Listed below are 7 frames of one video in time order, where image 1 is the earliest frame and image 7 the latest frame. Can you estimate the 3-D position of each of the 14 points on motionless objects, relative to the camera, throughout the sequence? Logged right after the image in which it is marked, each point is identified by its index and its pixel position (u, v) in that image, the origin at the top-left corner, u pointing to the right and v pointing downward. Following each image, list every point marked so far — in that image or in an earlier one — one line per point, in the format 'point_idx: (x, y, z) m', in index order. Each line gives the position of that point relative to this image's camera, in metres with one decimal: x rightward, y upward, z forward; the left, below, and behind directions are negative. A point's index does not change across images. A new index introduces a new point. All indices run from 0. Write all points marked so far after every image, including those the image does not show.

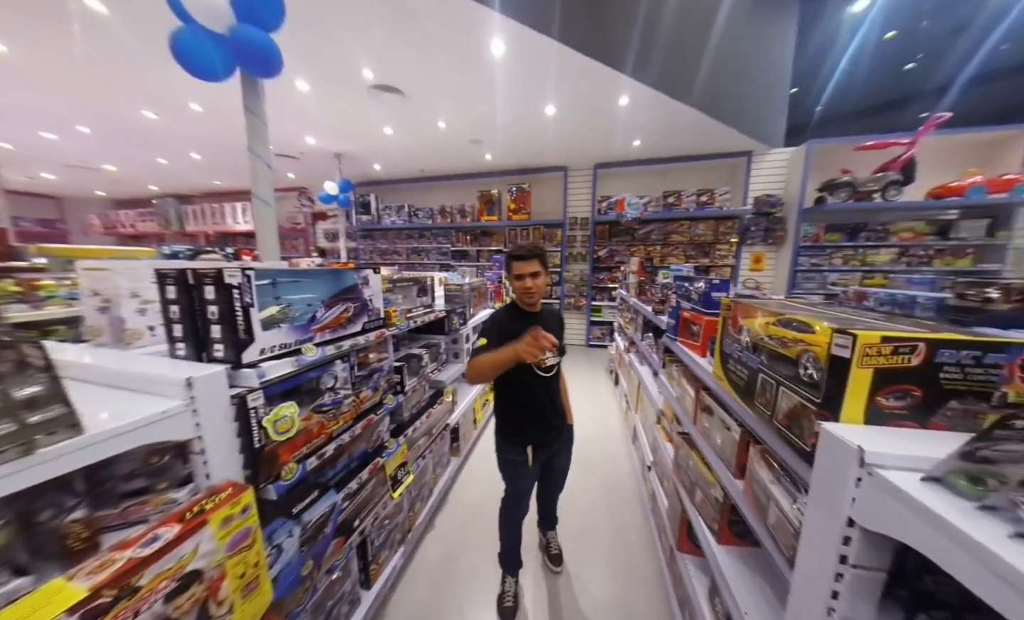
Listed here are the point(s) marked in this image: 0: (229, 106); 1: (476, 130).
0: (-3.3, +2.7, +3.8) m
1: (-0.4, +2.8, +4.8) m
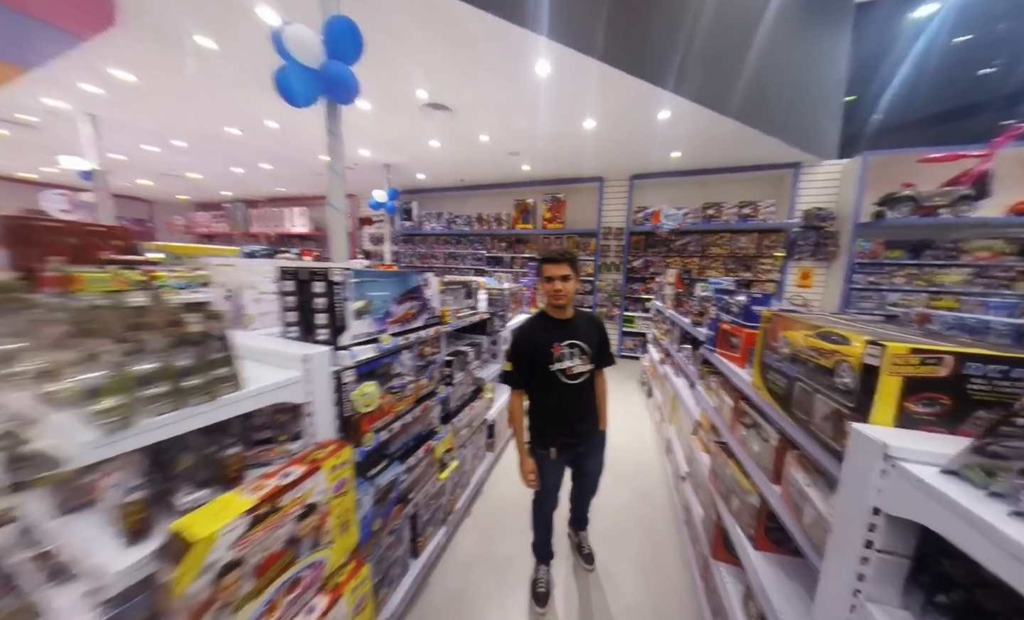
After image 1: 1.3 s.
0: (-2.7, +2.7, +4.3) m
1: (+0.2, +2.7, +5.0) m
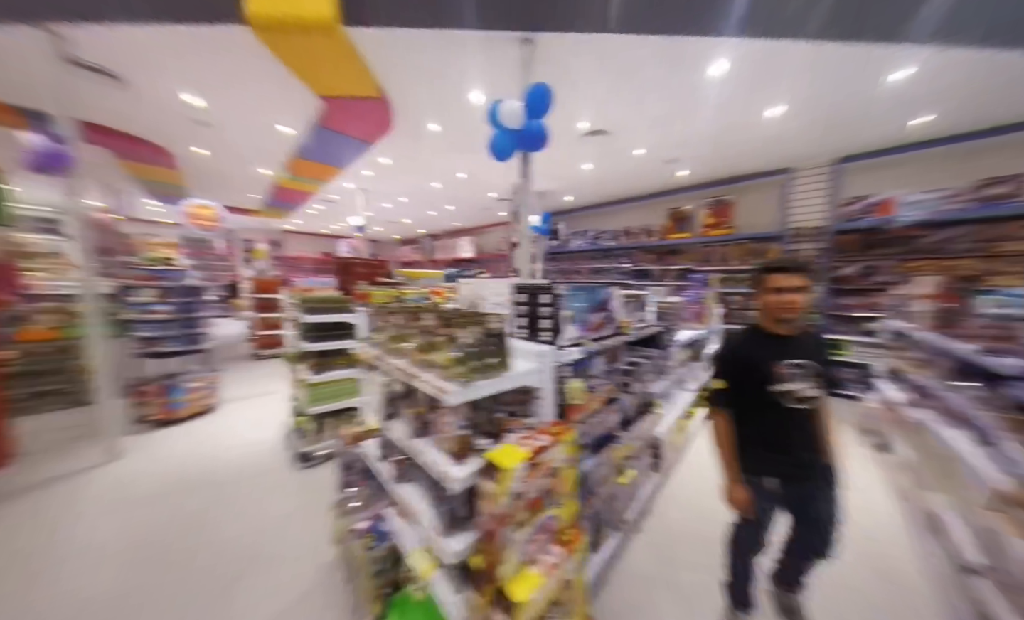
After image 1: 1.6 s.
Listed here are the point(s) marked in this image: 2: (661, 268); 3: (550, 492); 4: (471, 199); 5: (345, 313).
0: (-0.4, +2.6, +5.2) m
1: (+2.6, +2.4, +4.7) m
2: (+3.2, +0.9, +6.5) m
3: (+0.1, -0.6, +0.9) m
4: (-0.8, +2.7, +6.9) m
5: (-1.5, -0.1, +2.9) m
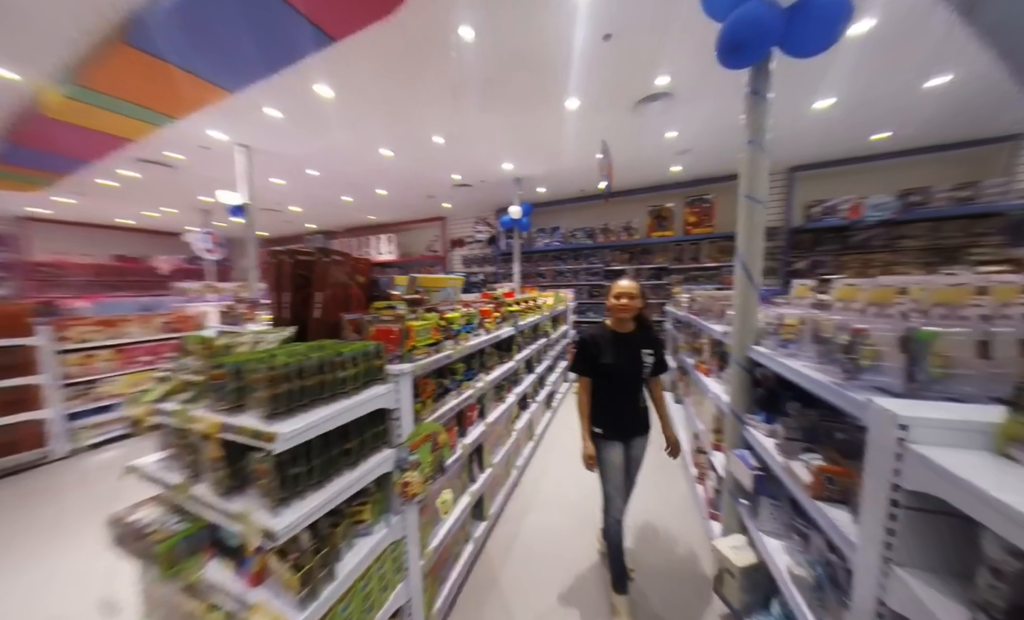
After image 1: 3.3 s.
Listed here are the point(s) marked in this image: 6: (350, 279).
0: (-0.5, +2.3, +3.8) m
1: (+2.5, +2.4, +4.4) m
2: (+2.5, +0.9, +6.3) m
3: (+1.7, -0.6, -0.1) m
4: (-1.5, +2.4, +5.2) m
5: (-0.5, -0.3, +1.1) m
6: (-0.9, +0.2, +1.6) m
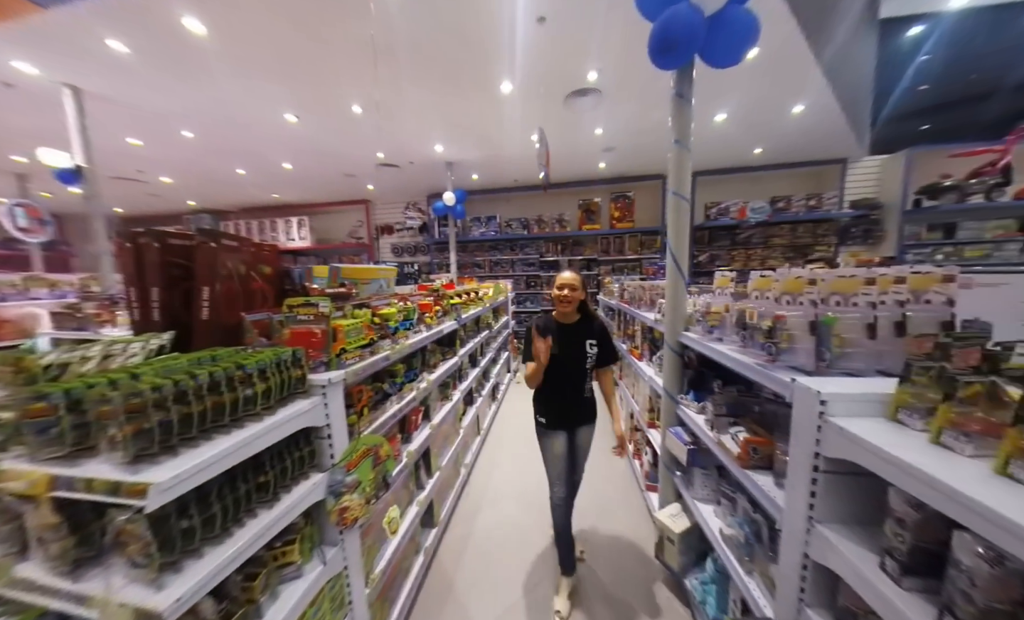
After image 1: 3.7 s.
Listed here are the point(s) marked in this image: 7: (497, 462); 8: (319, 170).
0: (-1.2, +2.4, +3.4) m
1: (+1.6, +2.6, +4.6) m
2: (+1.2, +1.1, +6.5) m
3: (+1.8, -0.6, +0.2) m
4: (-2.5, +2.5, +4.6) m
5: (-0.7, -0.3, +0.9) m
6: (-1.1, +0.2, +1.3) m
7: (-0.1, -1.4, +2.8) m
8: (-3.5, +2.5, +5.6) m
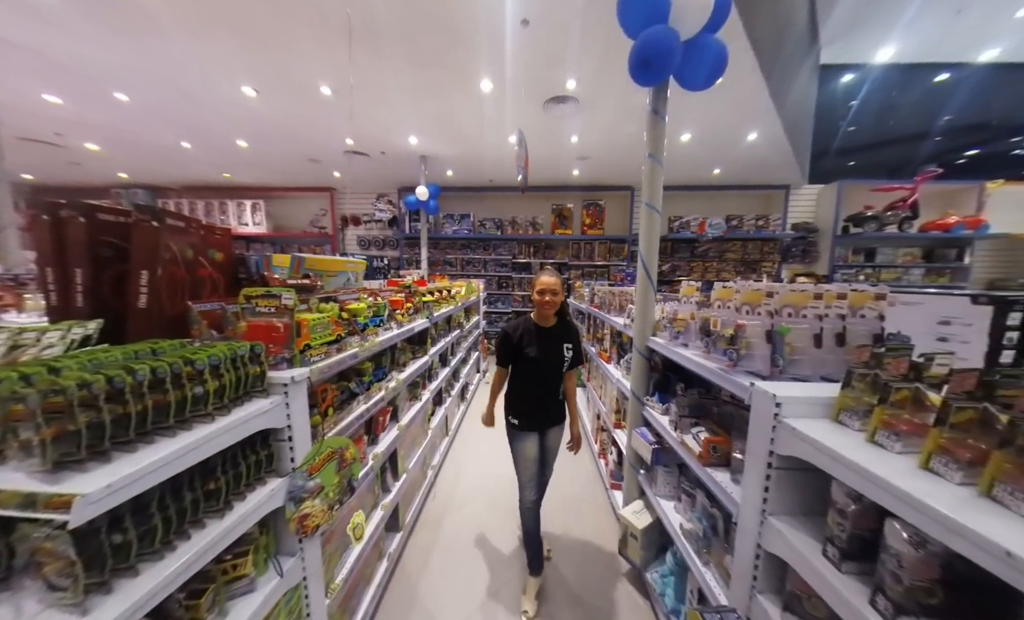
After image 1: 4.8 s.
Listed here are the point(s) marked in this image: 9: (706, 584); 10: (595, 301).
0: (-1.4, +2.4, +3.3) m
1: (+1.2, +2.5, +4.8) m
2: (+0.6, +1.1, +6.6) m
3: (+1.8, -0.7, +0.4) m
4: (-2.9, +2.6, +4.3) m
5: (-0.7, -0.3, +0.8) m
6: (-1.2, +0.2, +1.2) m
7: (-0.4, -1.4, +2.7) m
8: (-3.9, +2.7, +5.2) m
9: (+0.7, -1.0, +1.1) m
10: (+0.9, +0.1, +3.3) m
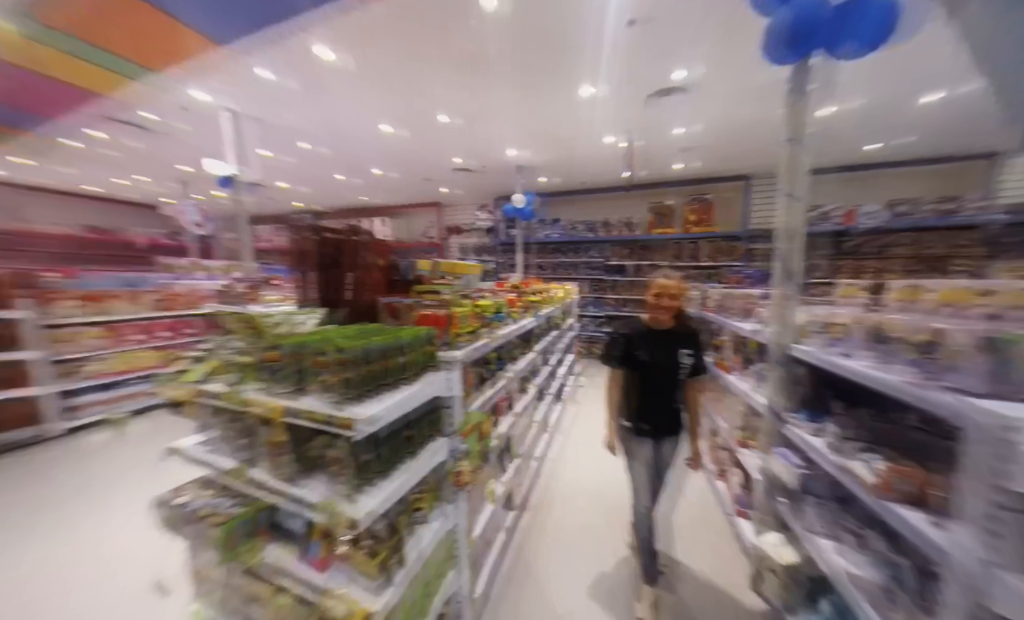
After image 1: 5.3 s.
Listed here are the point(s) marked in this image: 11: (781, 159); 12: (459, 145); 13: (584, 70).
0: (-0.3, +2.4, +3.6) m
1: (+2.7, +2.4, +4.4) m
2: (+2.5, +1.0, +6.3) m
3: (+2.0, -0.7, 0.0) m
4: (-1.4, +2.6, +5.0) m
5: (-0.3, -0.2, +1.1) m
6: (-0.7, +0.3, +1.5) m
7: (+0.5, -1.4, +2.8) m
8: (-2.2, +2.7, +6.2) m
9: (+1.1, -1.0, +0.9) m
10: (+1.9, +0.1, +3.0) m
11: (+1.5, +0.8, +1.6) m
12: (-0.8, +2.6, +4.8) m
13: (+0.7, +2.4, +3.0) m
